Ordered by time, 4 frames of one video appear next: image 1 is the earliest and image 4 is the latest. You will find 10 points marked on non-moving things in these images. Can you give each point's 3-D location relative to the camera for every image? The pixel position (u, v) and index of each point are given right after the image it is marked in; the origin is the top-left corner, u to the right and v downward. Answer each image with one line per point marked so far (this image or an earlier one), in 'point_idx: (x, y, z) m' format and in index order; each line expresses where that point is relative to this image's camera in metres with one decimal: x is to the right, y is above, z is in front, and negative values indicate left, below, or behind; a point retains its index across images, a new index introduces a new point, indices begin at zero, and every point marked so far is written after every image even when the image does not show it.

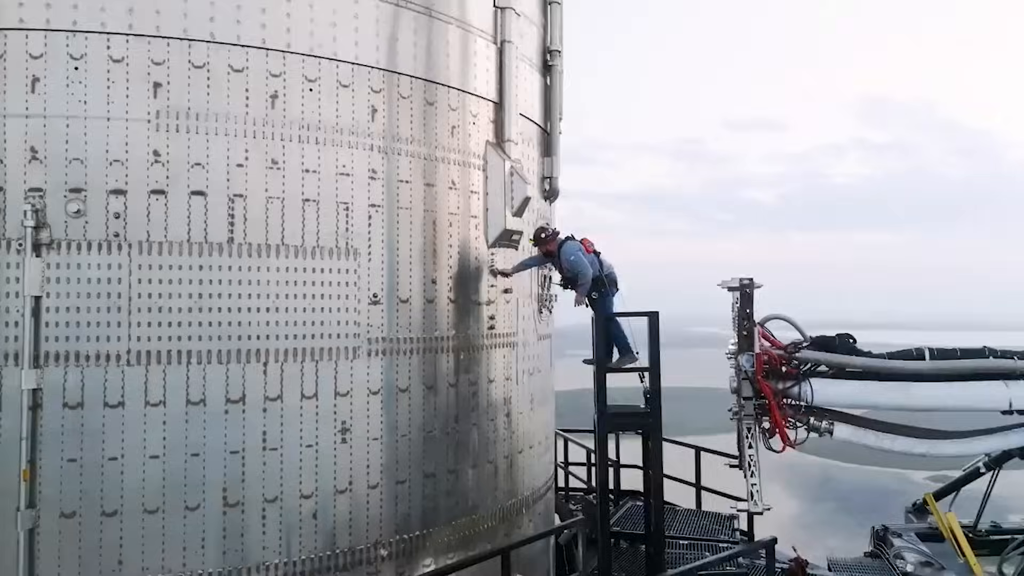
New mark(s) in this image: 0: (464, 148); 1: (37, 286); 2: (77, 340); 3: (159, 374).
0: (-0.5, +1.4, +7.1) m
1: (-3.5, 0.0, +5.3) m
2: (-3.3, -0.4, +5.4) m
3: (-2.7, -0.7, +5.5) m
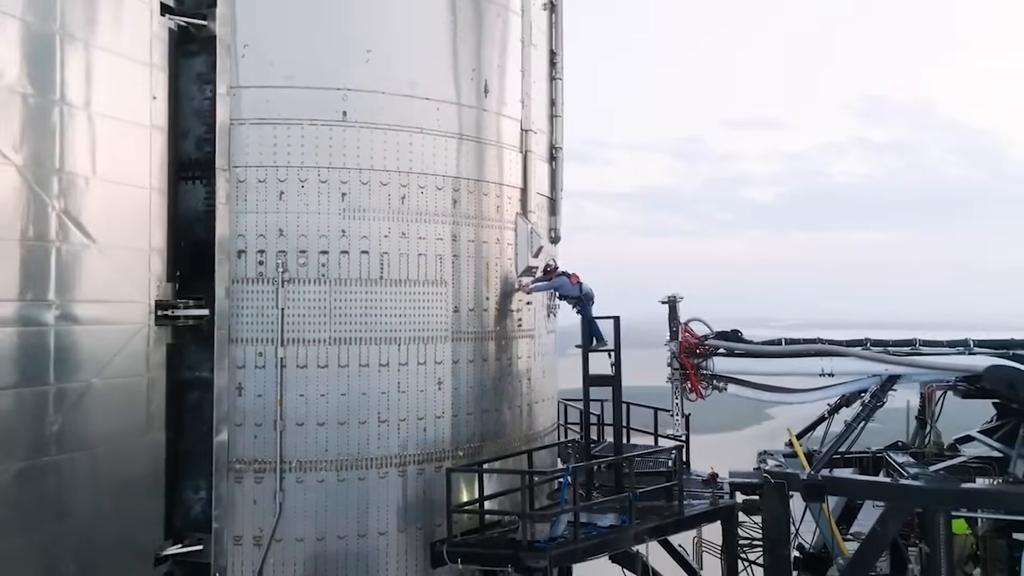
0: (-0.2, +1.2, +11.8) m
1: (-3.2, -0.2, +10.0) m
2: (-2.9, -0.6, +10.0) m
3: (-2.4, -0.9, +10.2) m
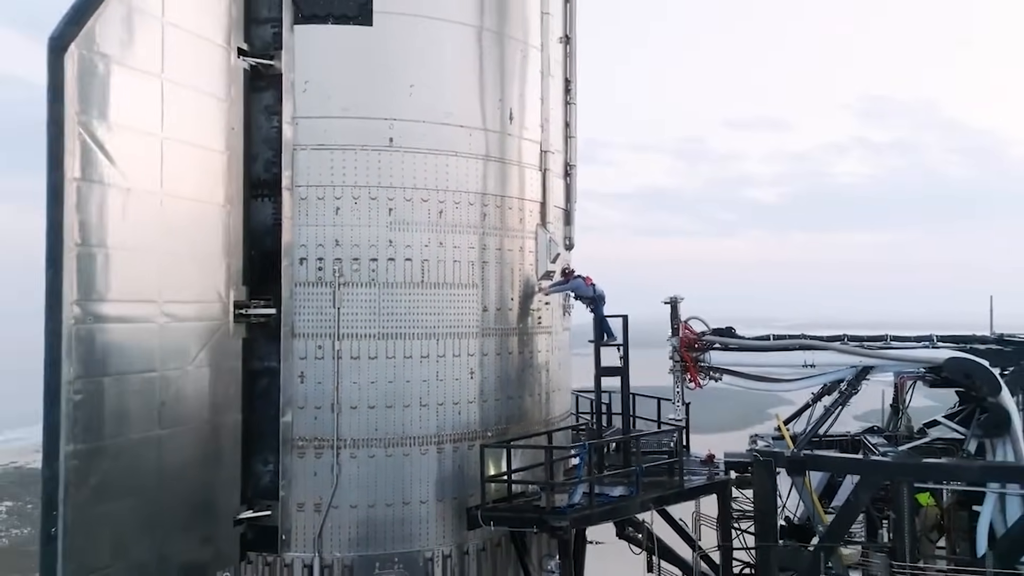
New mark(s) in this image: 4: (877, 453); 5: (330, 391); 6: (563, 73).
0: (+0.2, +1.1, +13.4) m
1: (-2.8, -0.2, +11.6) m
2: (-2.6, -0.6, +11.7) m
3: (-2.0, -0.9, +11.8) m
4: (+6.4, -2.9, +12.5) m
5: (-3.0, -1.7, +11.6) m
6: (+1.1, +4.5, +14.9) m
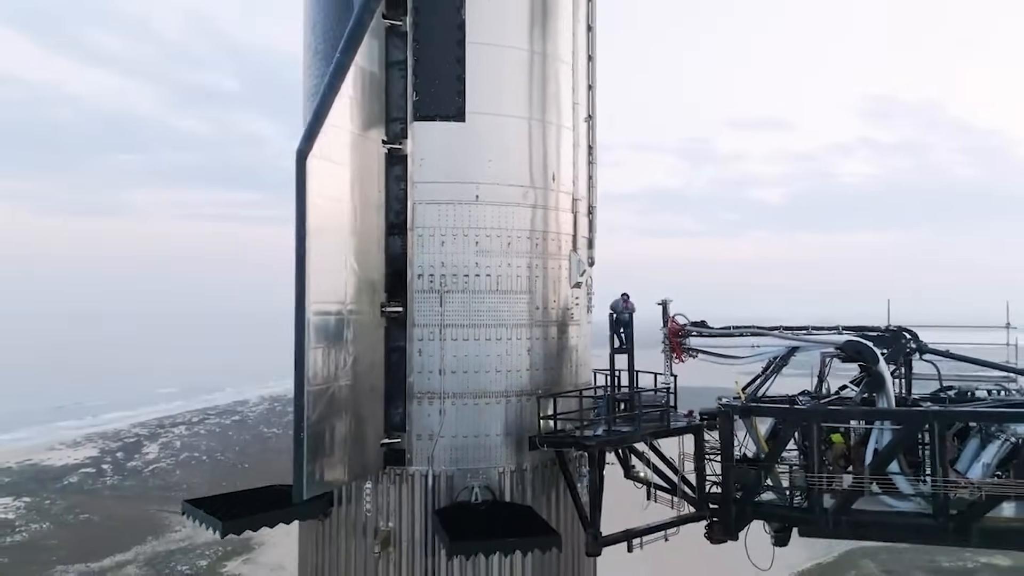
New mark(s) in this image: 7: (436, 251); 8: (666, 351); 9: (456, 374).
0: (+1.4, +1.0, +19.5) m
1: (-1.7, -0.4, +17.7) m
2: (-1.4, -0.8, +17.8) m
3: (-0.9, -1.1, +17.9) m
4: (+7.5, -3.0, +18.5) m
5: (-1.9, -1.8, +17.7) m
6: (+2.2, +4.3, +21.0) m
7: (-1.9, +0.9, +17.8) m
8: (+4.3, -1.7, +19.7) m
9: (-1.4, -2.2, +17.8) m
